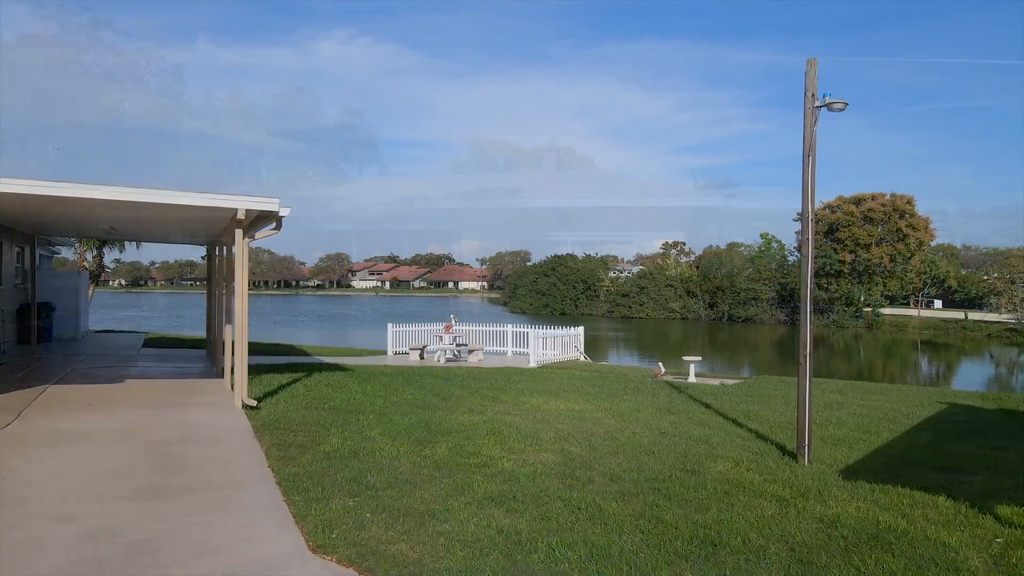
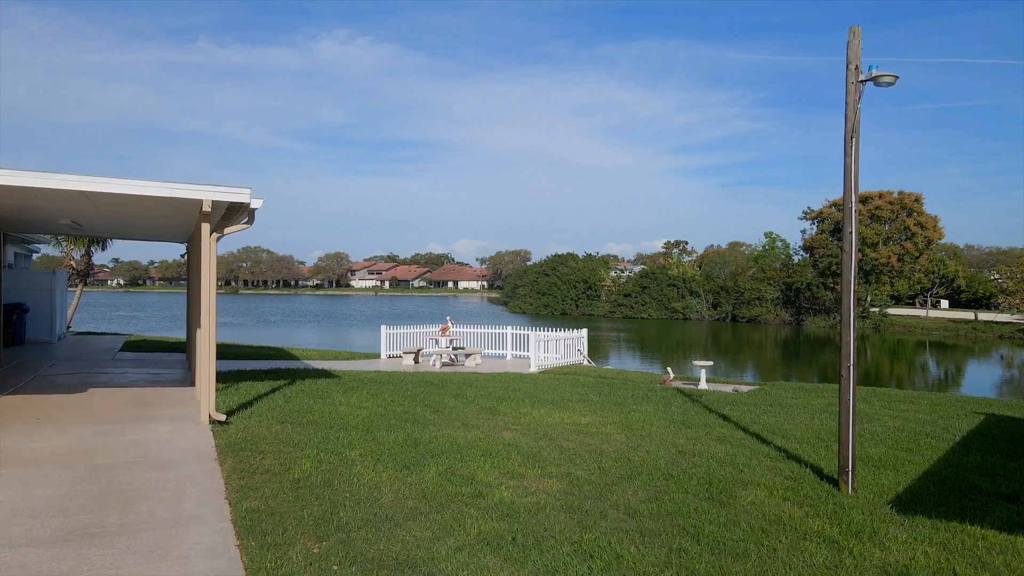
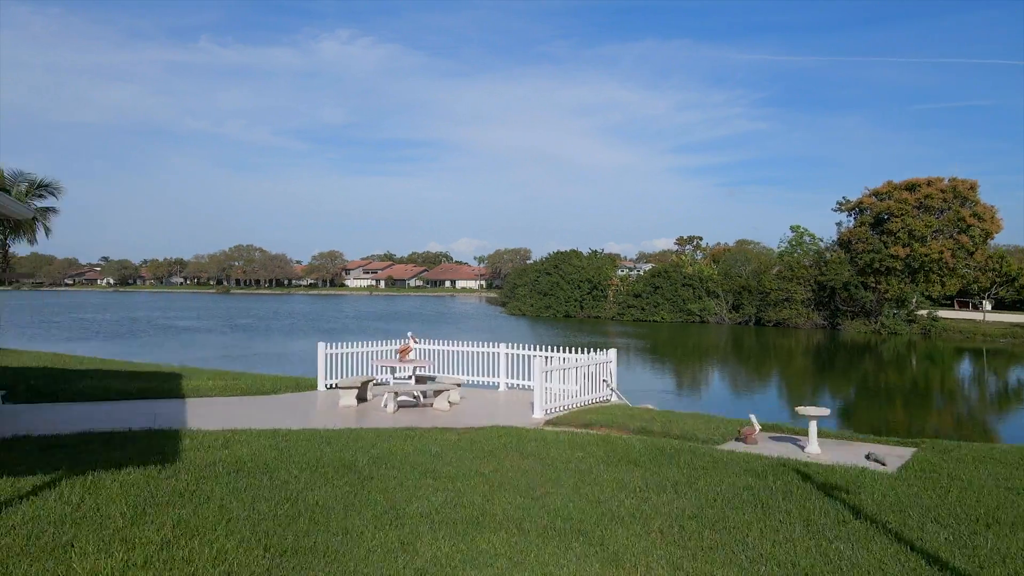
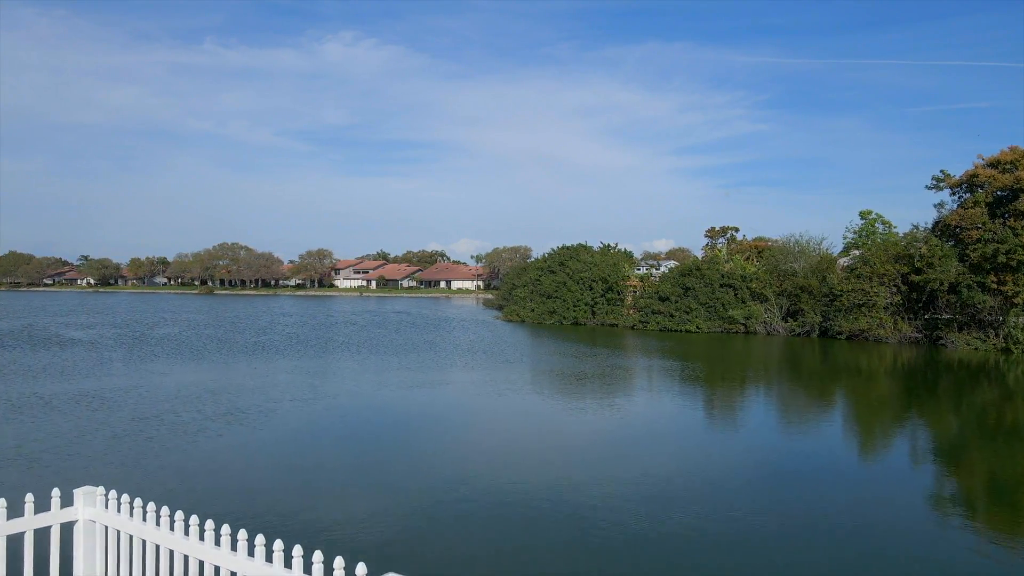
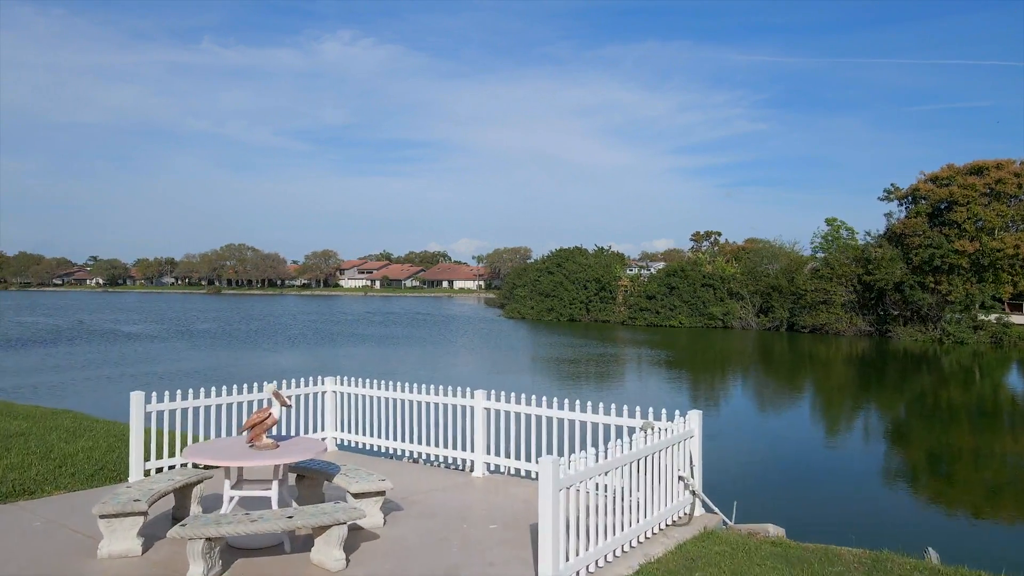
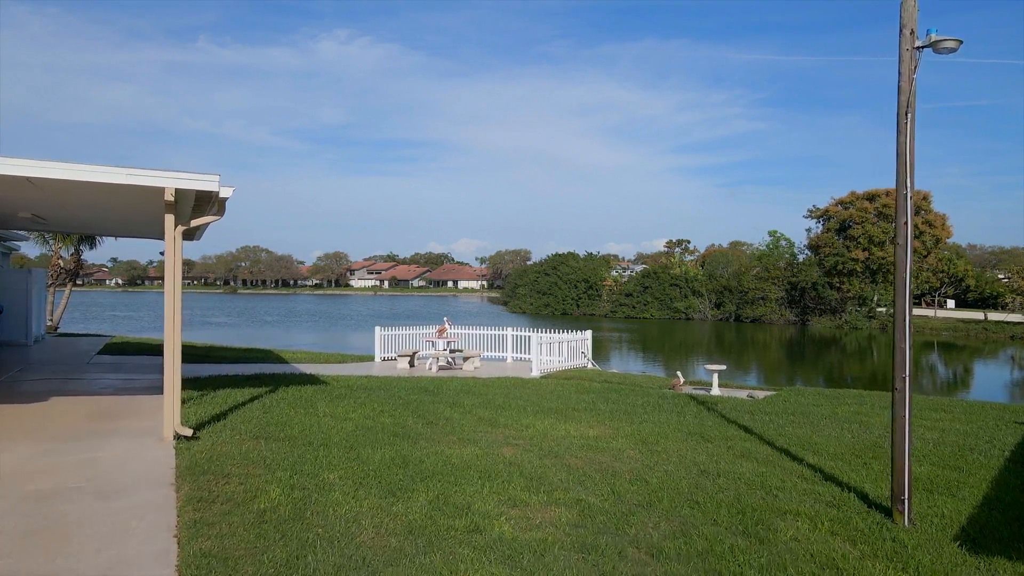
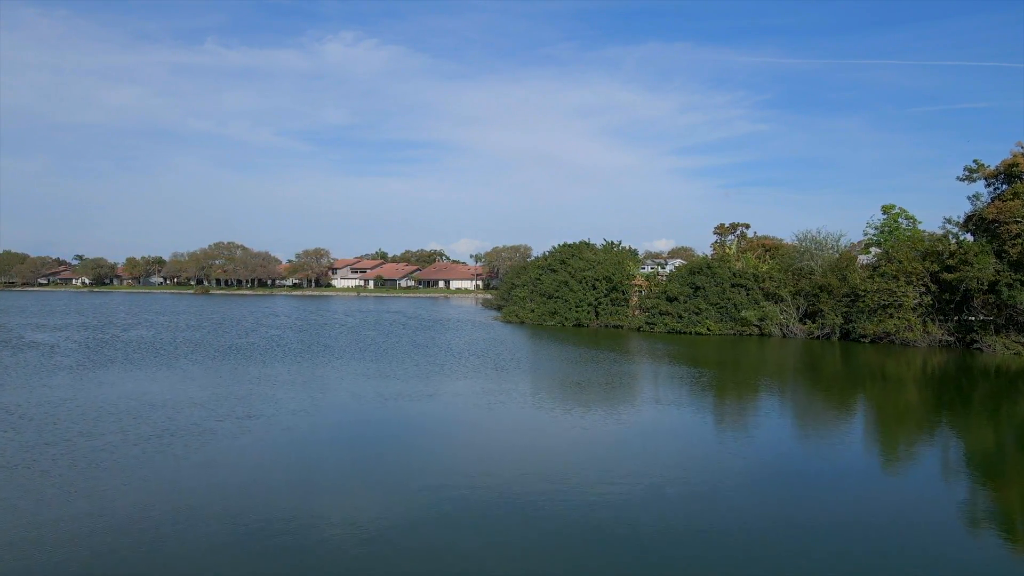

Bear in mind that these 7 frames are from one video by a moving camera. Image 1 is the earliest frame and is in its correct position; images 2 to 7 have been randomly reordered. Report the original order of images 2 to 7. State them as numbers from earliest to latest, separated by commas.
2, 6, 3, 5, 4, 7
